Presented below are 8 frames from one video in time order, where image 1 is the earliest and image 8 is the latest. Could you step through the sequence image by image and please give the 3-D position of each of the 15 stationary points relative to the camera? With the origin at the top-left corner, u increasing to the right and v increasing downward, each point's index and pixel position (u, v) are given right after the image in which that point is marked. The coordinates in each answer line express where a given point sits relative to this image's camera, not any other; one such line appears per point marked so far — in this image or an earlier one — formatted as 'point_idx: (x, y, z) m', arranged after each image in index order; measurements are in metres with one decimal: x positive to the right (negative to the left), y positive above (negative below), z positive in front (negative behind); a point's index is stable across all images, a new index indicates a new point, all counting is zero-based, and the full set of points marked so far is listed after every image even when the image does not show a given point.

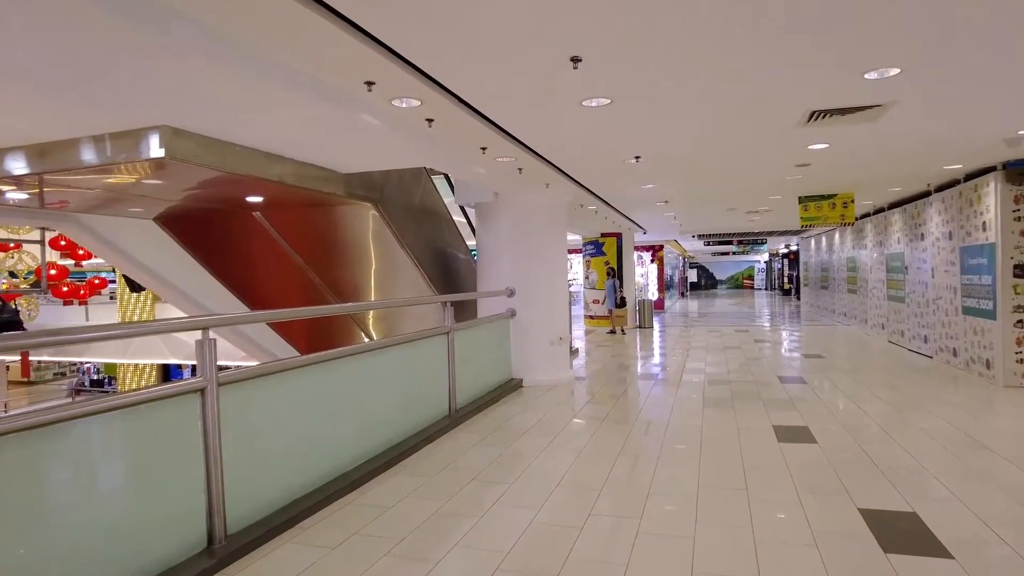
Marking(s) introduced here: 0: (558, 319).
0: (+0.5, -0.4, +6.8) m
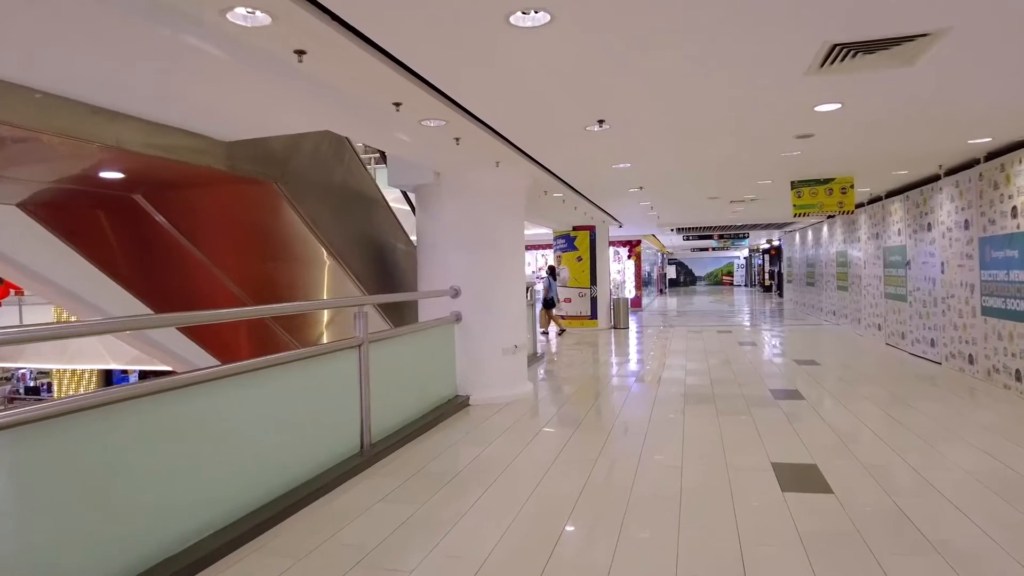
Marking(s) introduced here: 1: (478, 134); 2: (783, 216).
0: (0.0, -0.4, +5.8) m
1: (-0.2, +1.1, +4.6) m
2: (+5.1, +1.4, +12.4) m
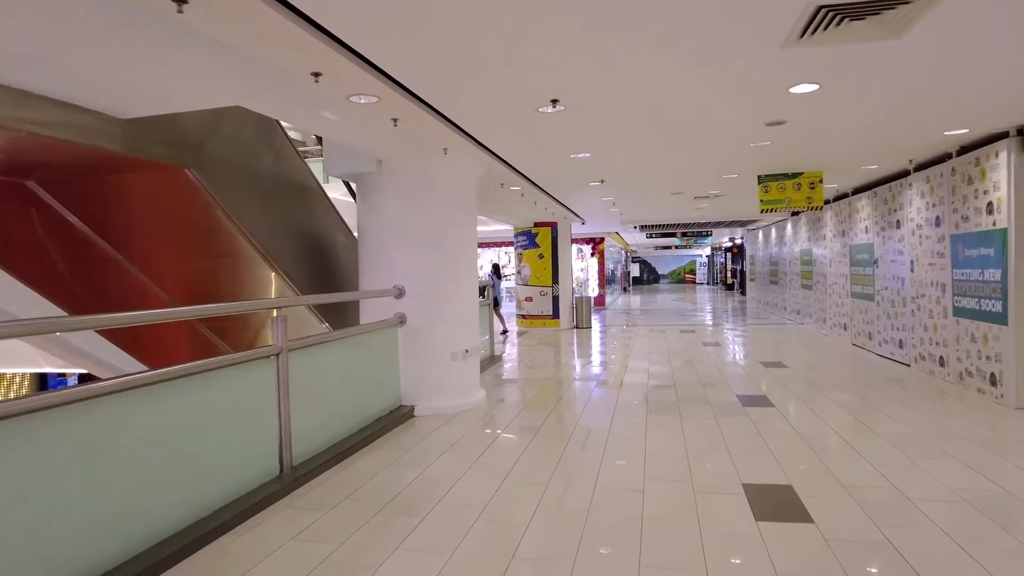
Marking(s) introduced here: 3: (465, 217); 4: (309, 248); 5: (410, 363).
0: (-0.4, -0.4, +5.3) m
1: (-0.6, +1.1, +4.1) m
2: (+4.4, +1.4, +12.2) m
3: (-0.4, +0.6, +5.4) m
4: (-1.7, +0.3, +5.6) m
5: (-0.8, -0.6, +5.0) m
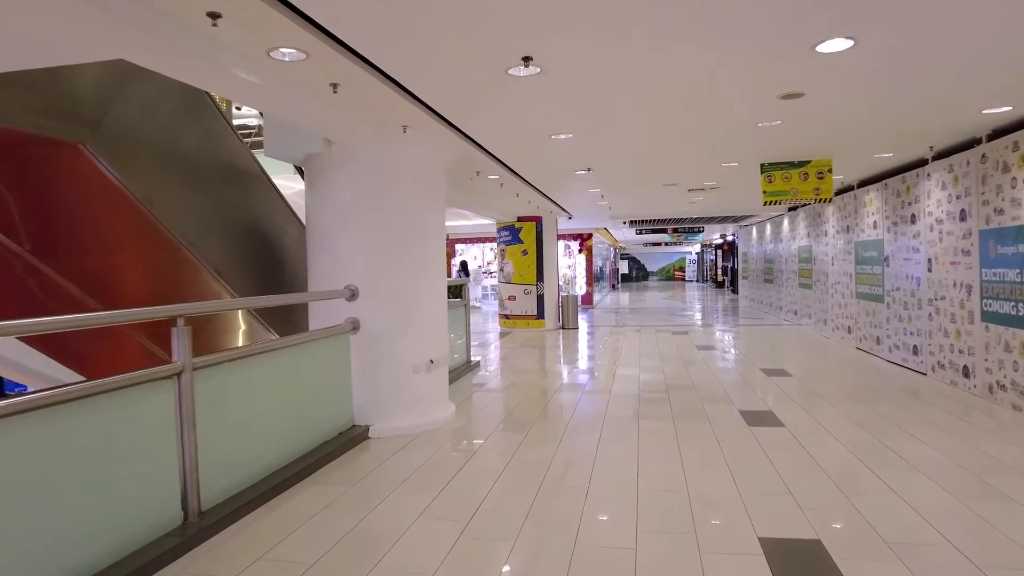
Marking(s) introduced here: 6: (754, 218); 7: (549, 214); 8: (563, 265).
0: (-0.6, -0.4, +4.7) m
1: (-0.7, +1.1, +3.4) m
2: (+4.1, +1.4, +11.6) m
3: (-0.6, +0.6, +4.7) m
4: (-1.9, +0.3, +4.9) m
5: (-1.0, -0.6, +4.4) m
6: (+5.1, +1.5, +13.9) m
7: (+0.6, +1.3, +11.4) m
8: (+1.3, +0.6, +17.5) m
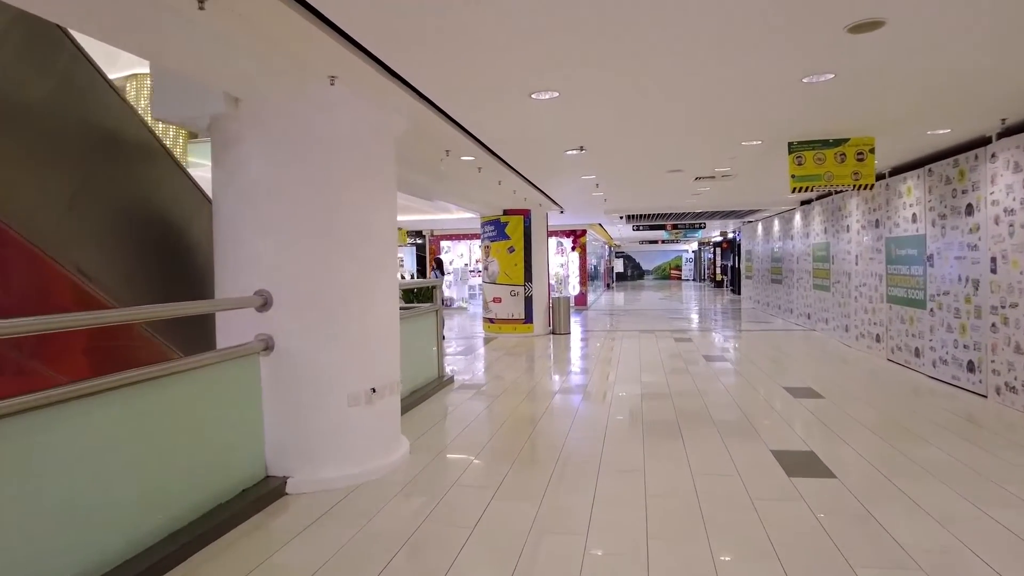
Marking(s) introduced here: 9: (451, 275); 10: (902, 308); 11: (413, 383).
0: (-0.7, -0.4, +3.6) m
1: (-0.9, +1.0, +2.4) m
2: (+3.8, +1.4, +10.6) m
3: (-0.8, +0.5, +3.6) m
4: (-2.1, +0.3, +3.8) m
5: (-1.2, -0.6, +3.3) m
6: (+4.9, +1.5, +12.9) m
7: (+0.4, +1.3, +10.4) m
8: (+1.1, +0.6, +16.5) m
9: (-1.6, +0.3, +16.9) m
10: (+3.8, -0.2, +6.5) m
11: (-0.9, -0.9, +6.1) m
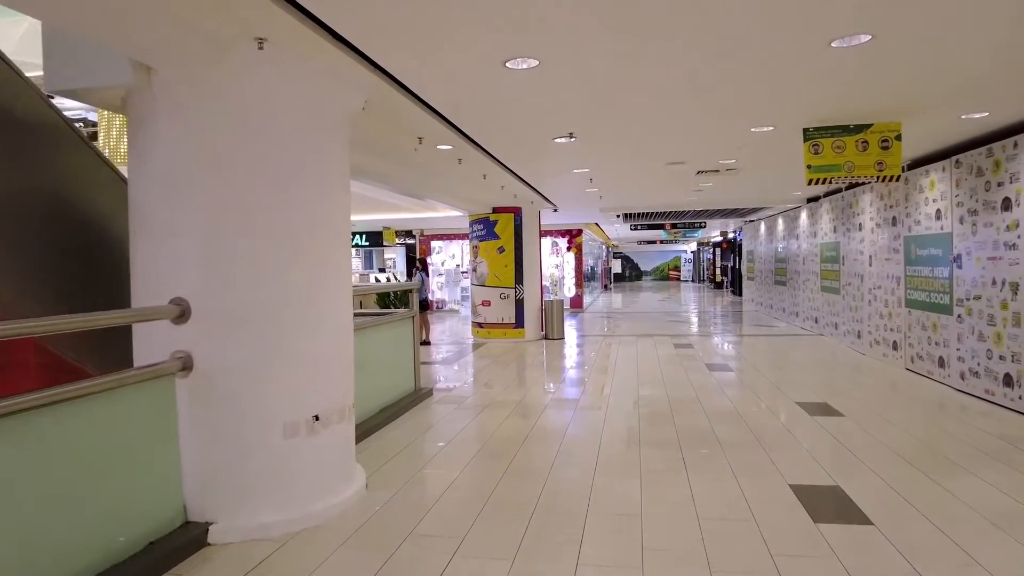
0: (-0.9, -0.4, +3.1) m
1: (-1.0, +1.0, +1.8) m
2: (+3.7, +1.4, +10.1) m
3: (-0.9, +0.5, +3.1) m
4: (-2.2, +0.3, +3.3) m
5: (-1.3, -0.6, +2.8) m
6: (+4.7, +1.4, +12.3) m
7: (+0.3, +1.2, +9.8) m
8: (+0.9, +0.6, +15.9) m
9: (-1.7, +0.3, +16.3) m
10: (+3.7, -0.2, +5.9) m
11: (-1.1, -0.9, +5.5) m
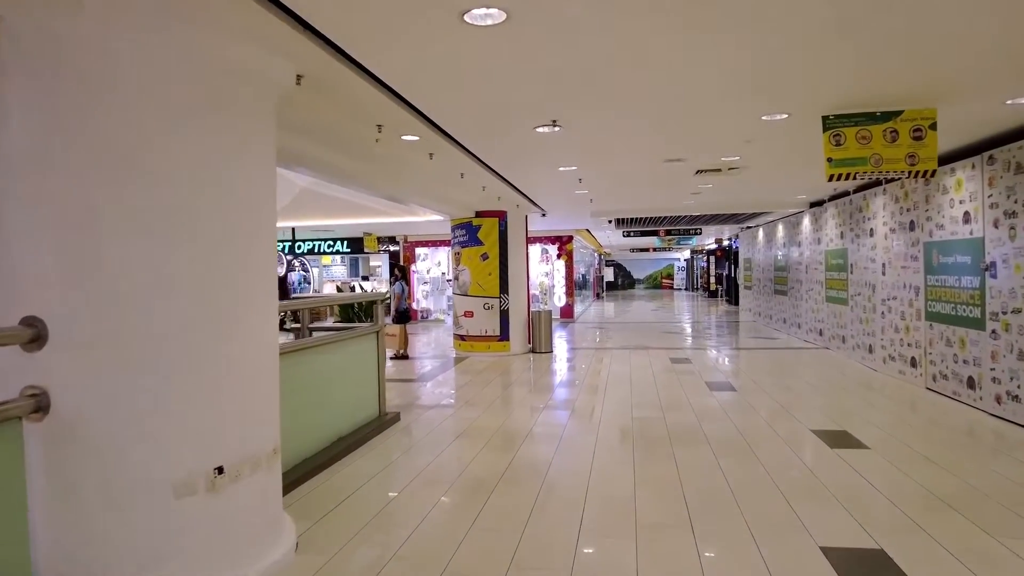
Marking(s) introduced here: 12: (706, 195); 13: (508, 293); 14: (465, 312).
0: (-1.0, -0.5, +2.4) m
1: (-1.1, +1.0, +1.2) m
2: (+3.5, +1.2, +9.5) m
3: (-1.0, +0.5, +2.5) m
4: (-2.4, +0.2, +2.6) m
5: (-1.4, -0.7, +2.1) m
6: (+4.5, +1.3, +11.8) m
7: (+0.1, +1.1, +9.2) m
8: (+0.6, +0.4, +15.3) m
9: (-2.0, +0.1, +15.7) m
10: (+3.5, -0.3, +5.3) m
11: (-1.2, -1.0, +4.9) m
12: (+2.7, +1.2, +9.1) m
13: (-0.1, -0.1, +9.3) m
14: (-0.7, -0.3, +9.4) m
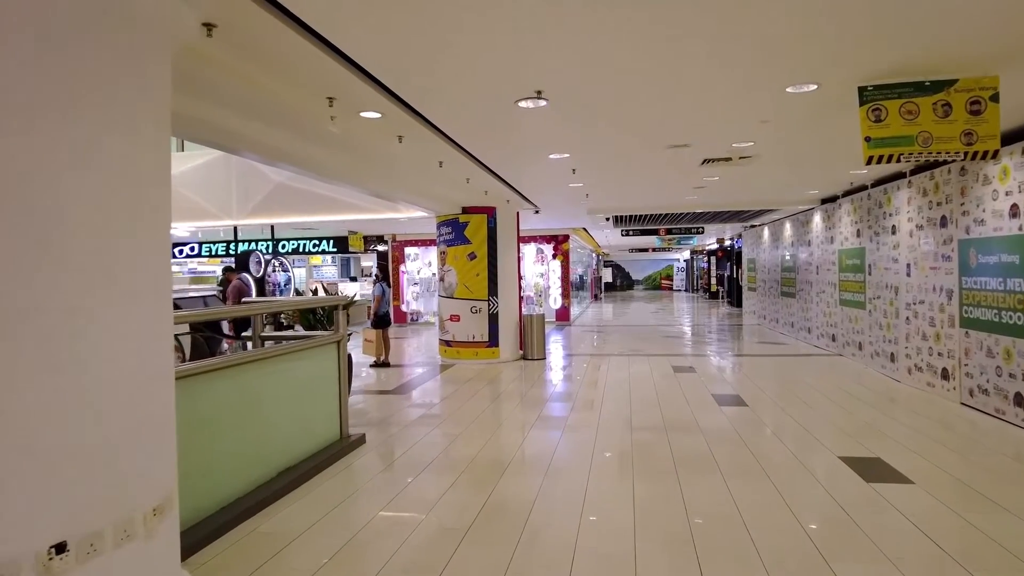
0: (-1.1, -0.5, +1.8) m
1: (-1.3, +1.0, +0.6) m
2: (+3.4, +1.2, +8.9) m
3: (-1.1, +0.4, +1.8) m
4: (-2.5, +0.2, +2.0) m
5: (-1.5, -0.7, +1.5) m
6: (+4.3, +1.2, +11.2) m
7: (-0.1, +1.1, +8.6) m
8: (+0.5, +0.3, +14.7) m
9: (-2.1, +0.1, +15.0) m
10: (+3.4, -0.3, +4.7) m
11: (-1.3, -1.0, +4.2) m
12: (+2.6, +1.2, +8.5) m
13: (-0.2, -0.1, +8.6) m
14: (-0.8, -0.4, +8.8) m
